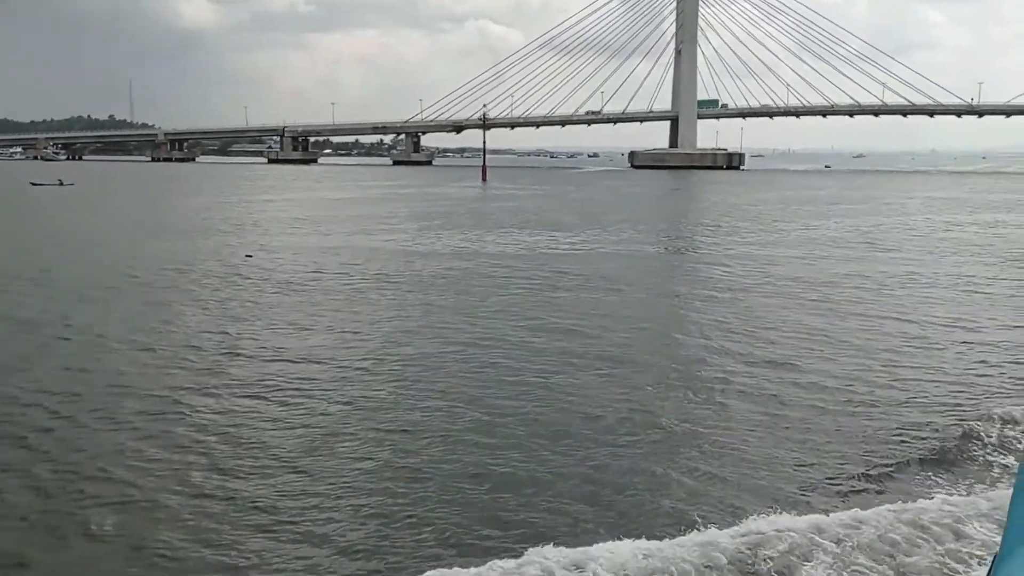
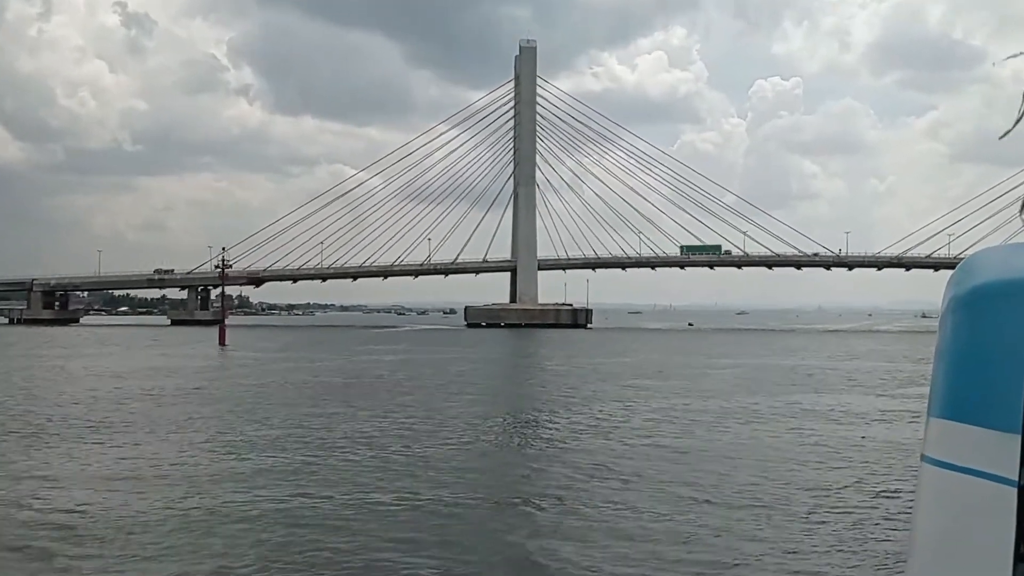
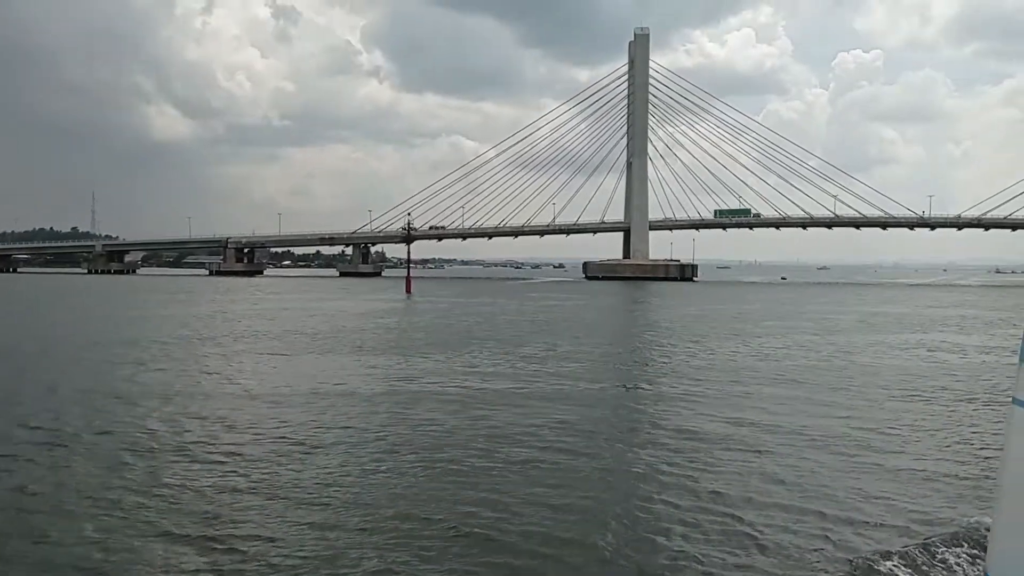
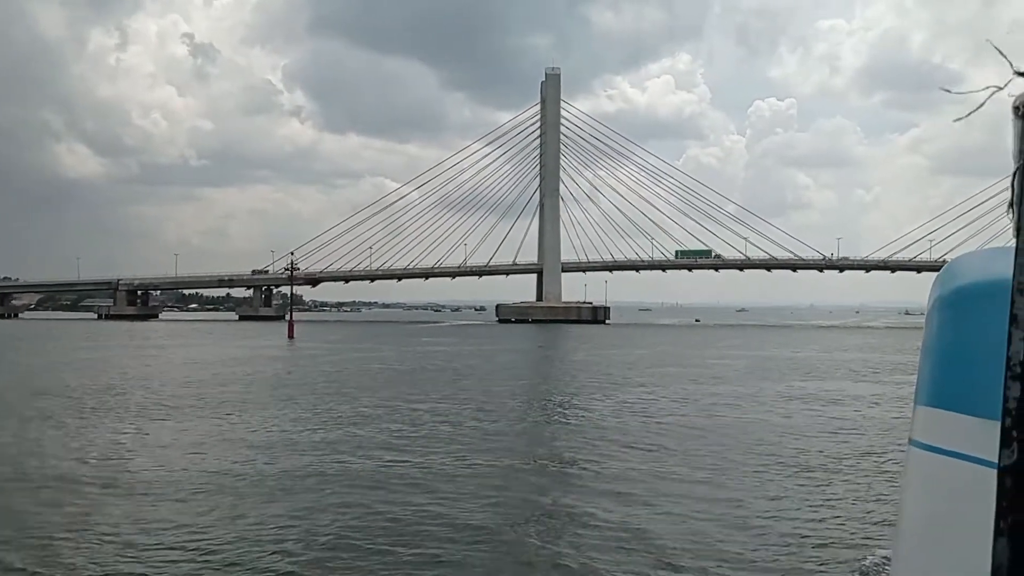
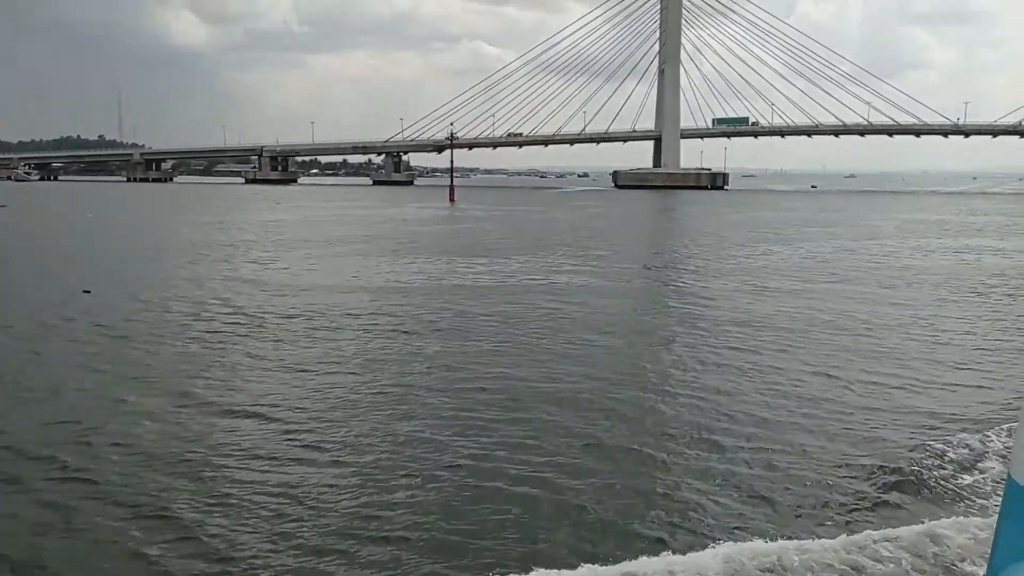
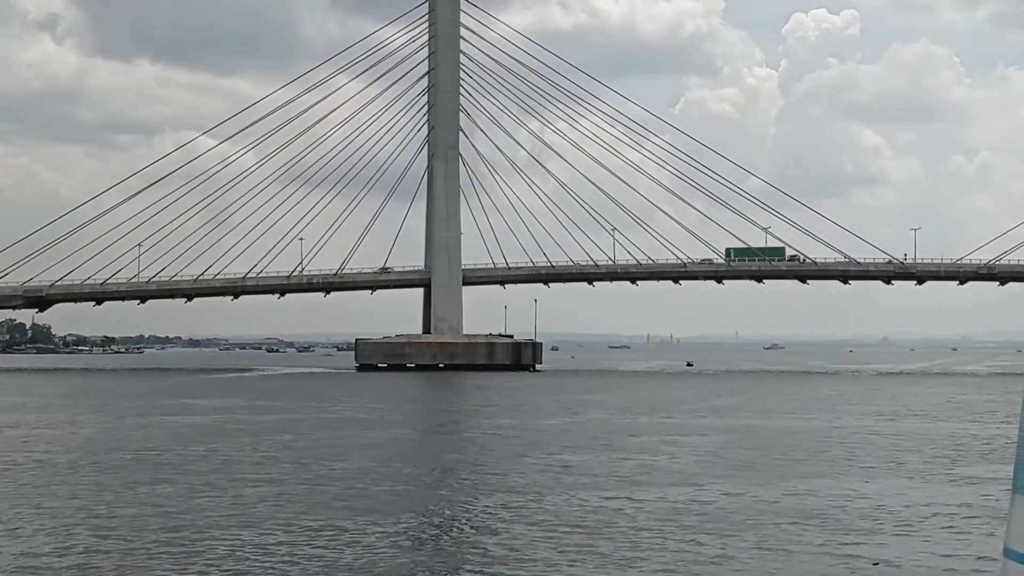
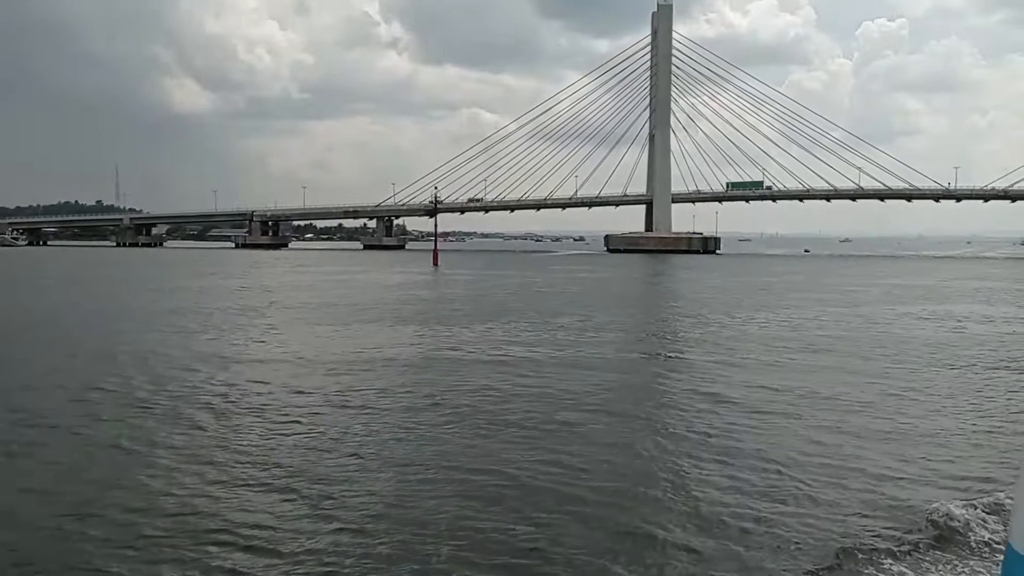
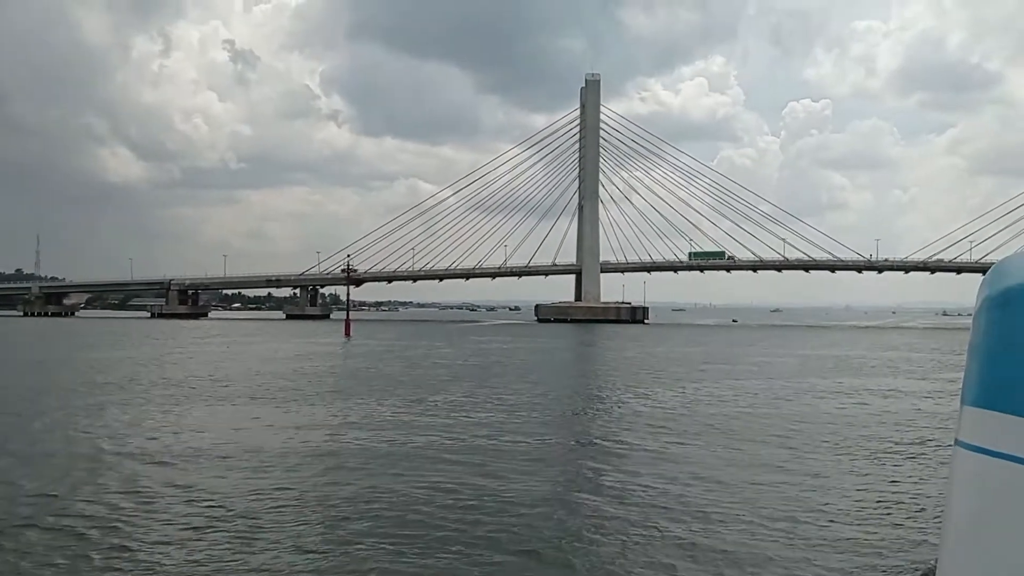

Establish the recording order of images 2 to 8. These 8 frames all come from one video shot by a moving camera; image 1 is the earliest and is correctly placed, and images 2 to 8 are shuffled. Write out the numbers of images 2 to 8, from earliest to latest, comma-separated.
5, 7, 3, 8, 4, 2, 6
